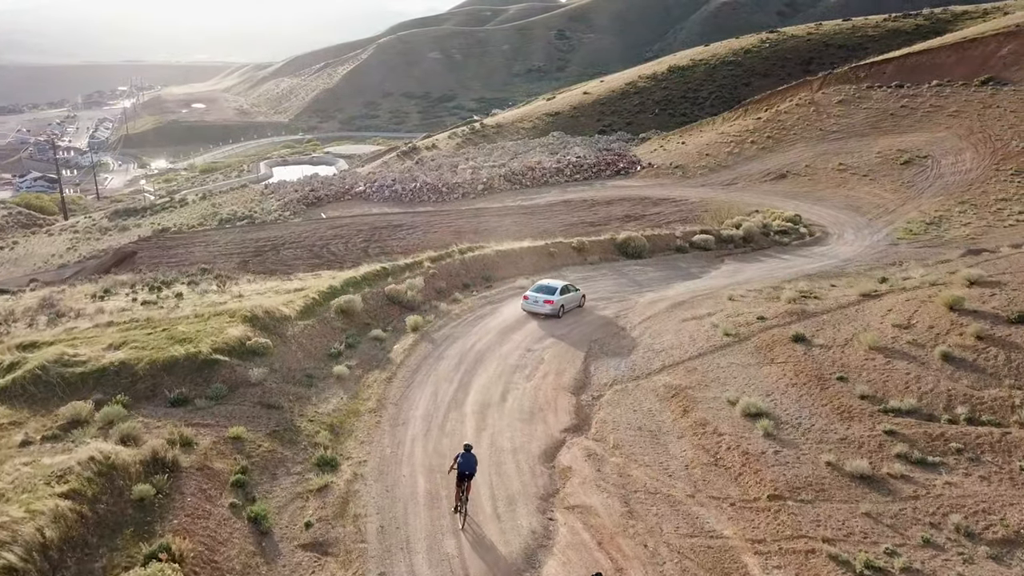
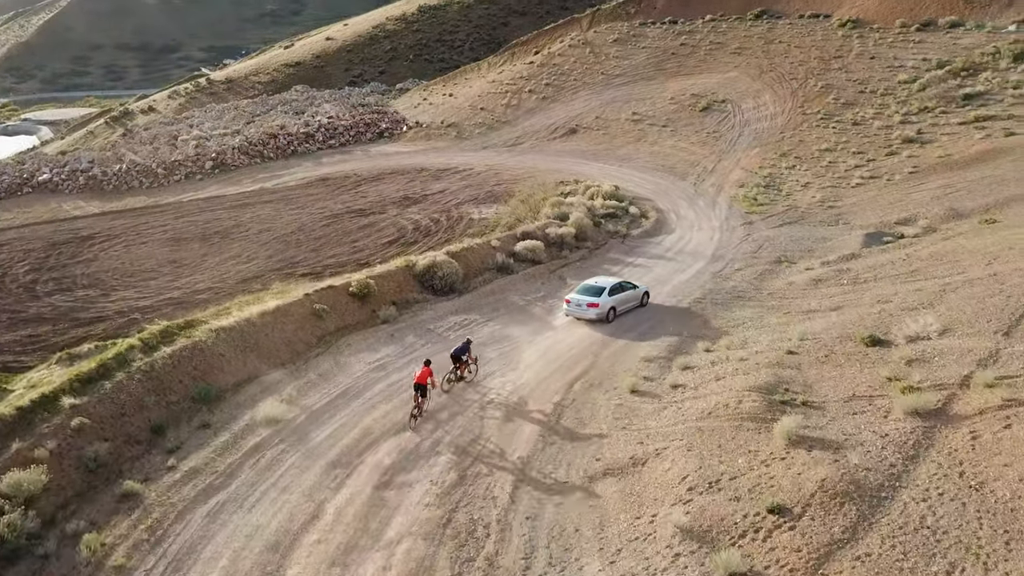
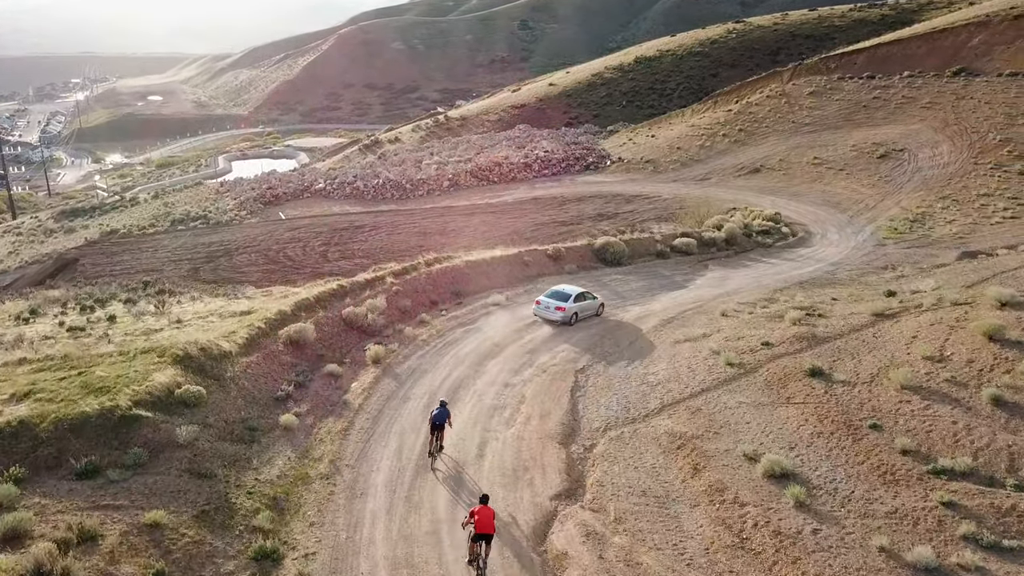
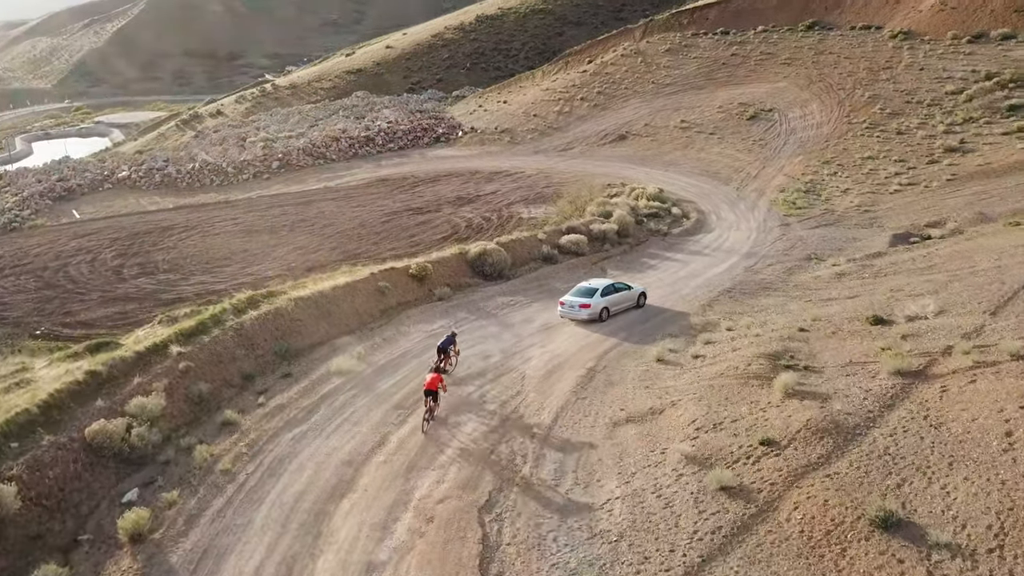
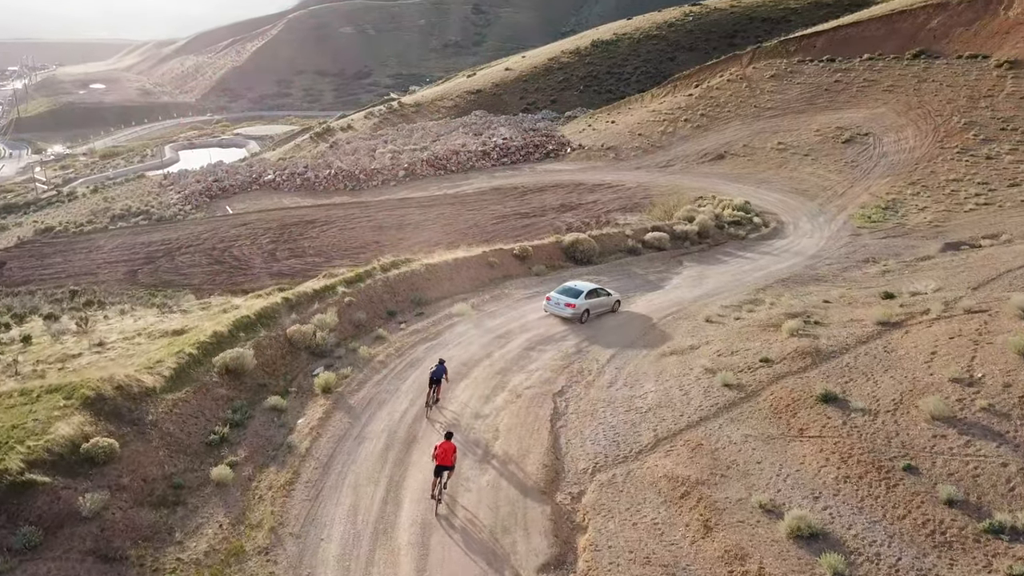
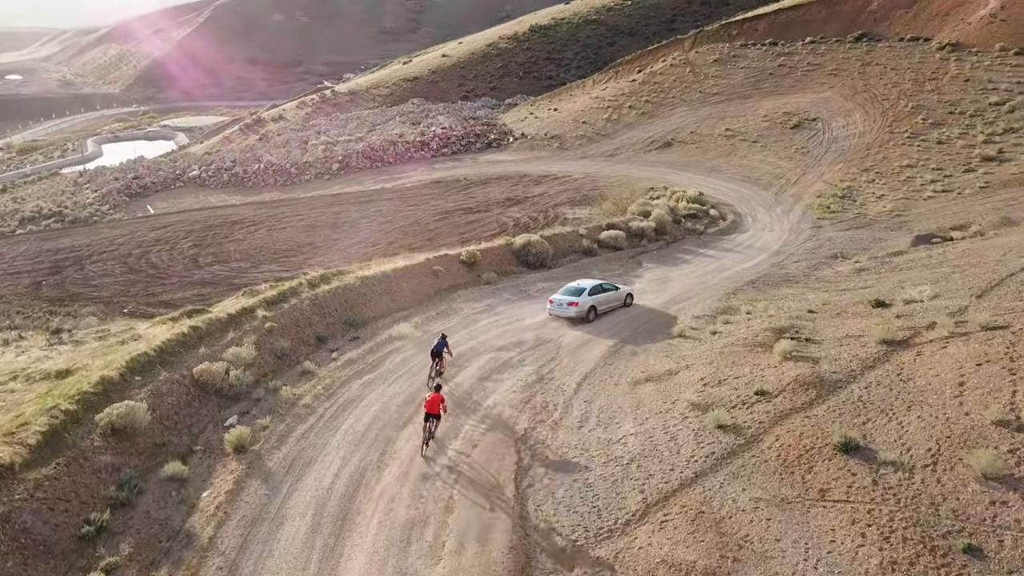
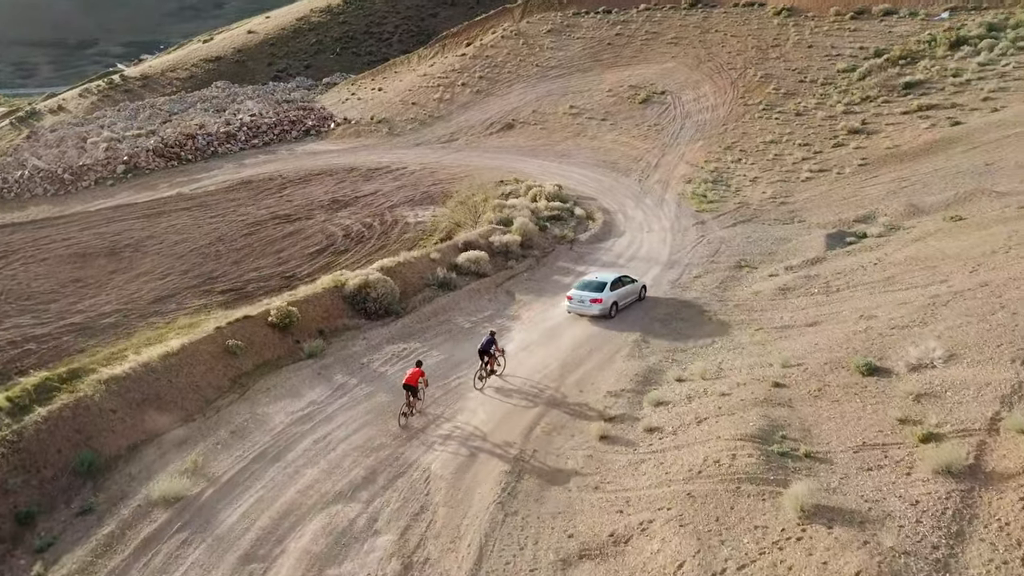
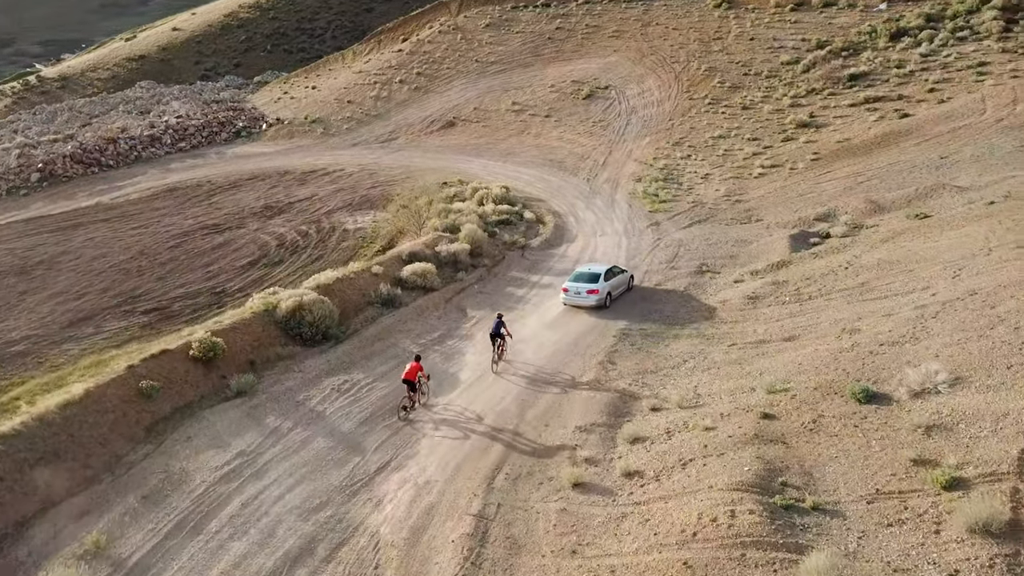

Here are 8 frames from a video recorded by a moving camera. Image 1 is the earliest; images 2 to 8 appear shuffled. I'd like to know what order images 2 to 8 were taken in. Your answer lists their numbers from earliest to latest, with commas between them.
3, 5, 6, 4, 2, 7, 8
